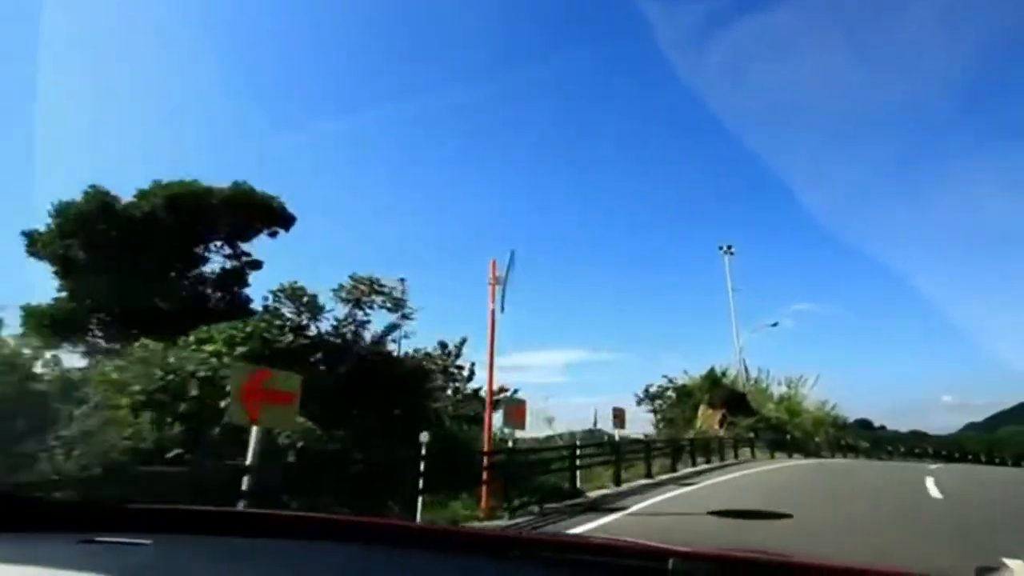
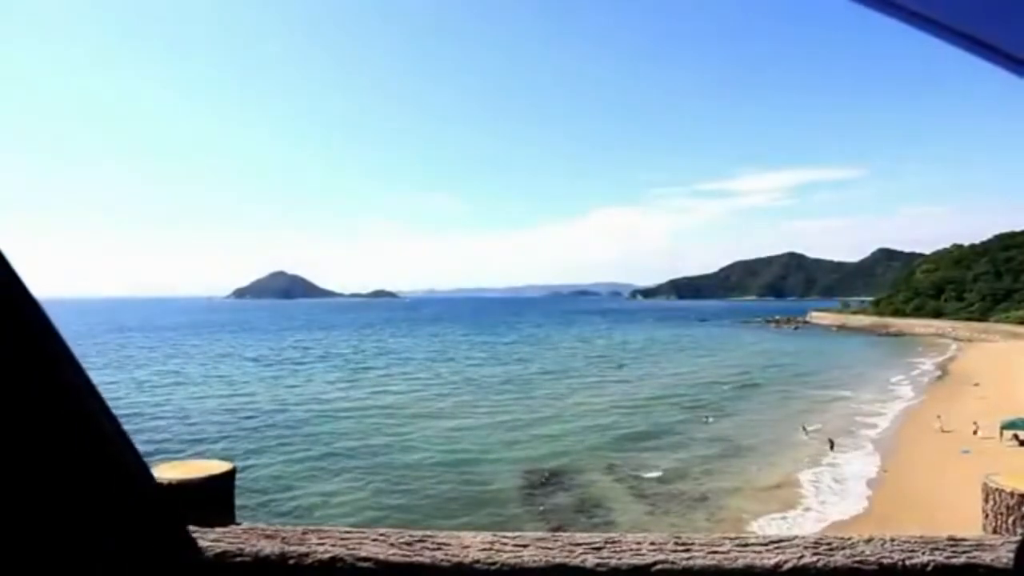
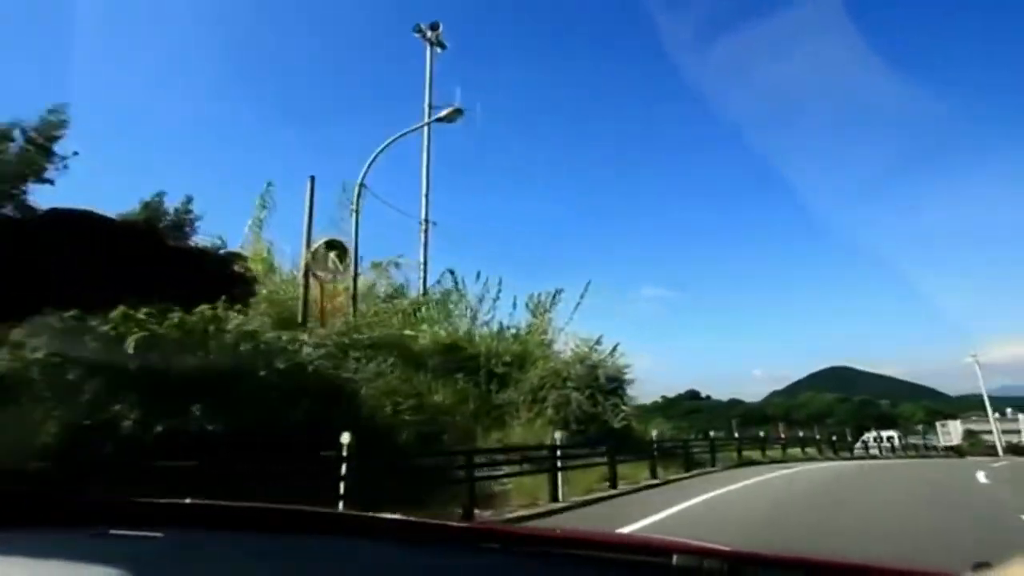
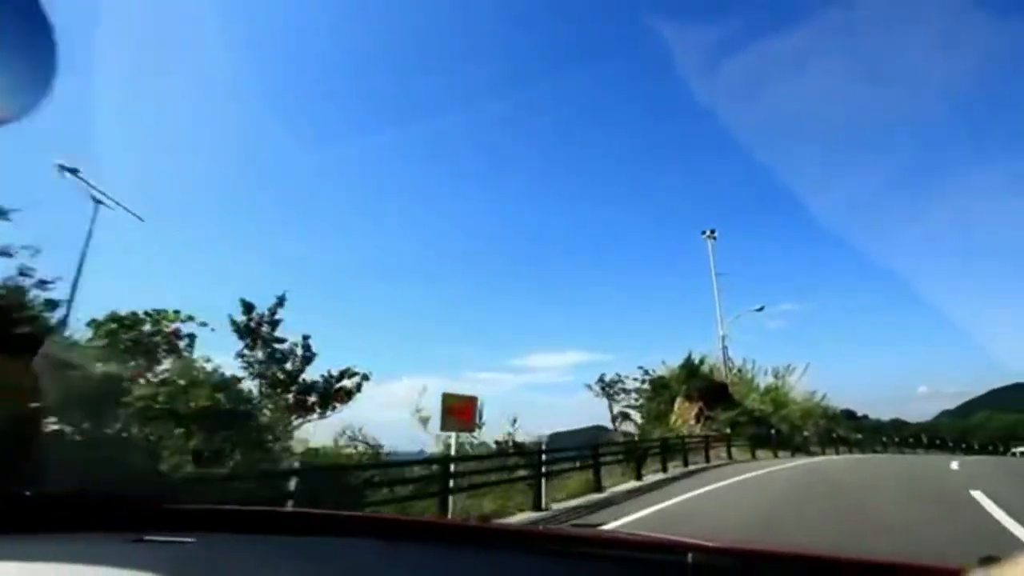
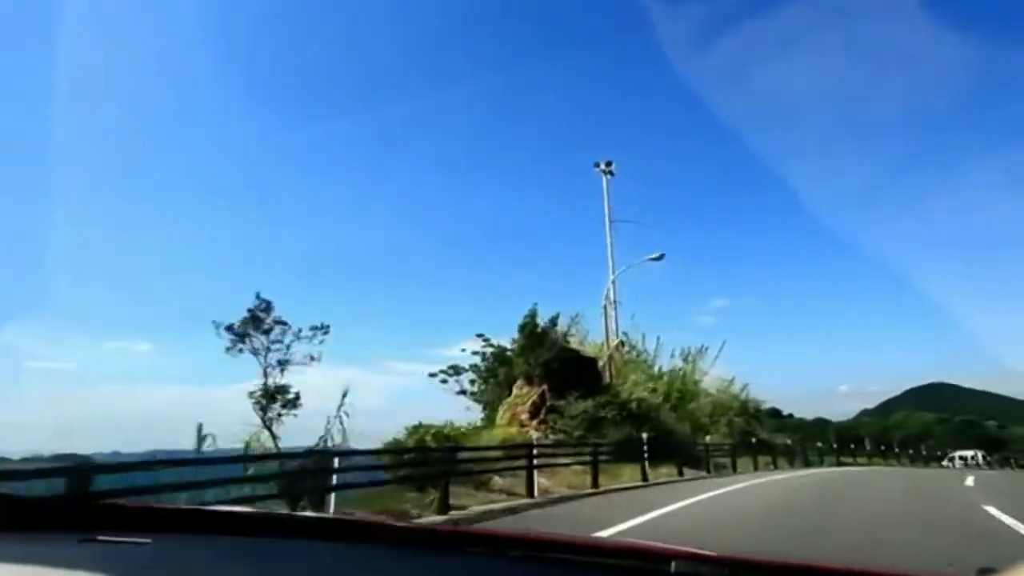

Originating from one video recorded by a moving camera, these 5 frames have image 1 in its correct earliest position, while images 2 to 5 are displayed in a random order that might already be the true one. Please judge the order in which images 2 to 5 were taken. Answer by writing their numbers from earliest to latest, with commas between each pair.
4, 5, 3, 2
